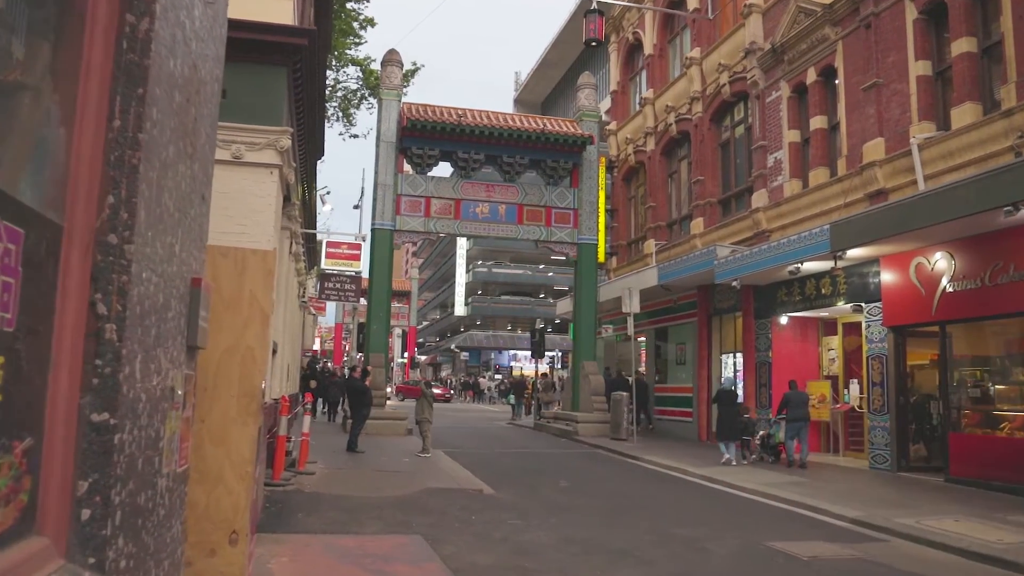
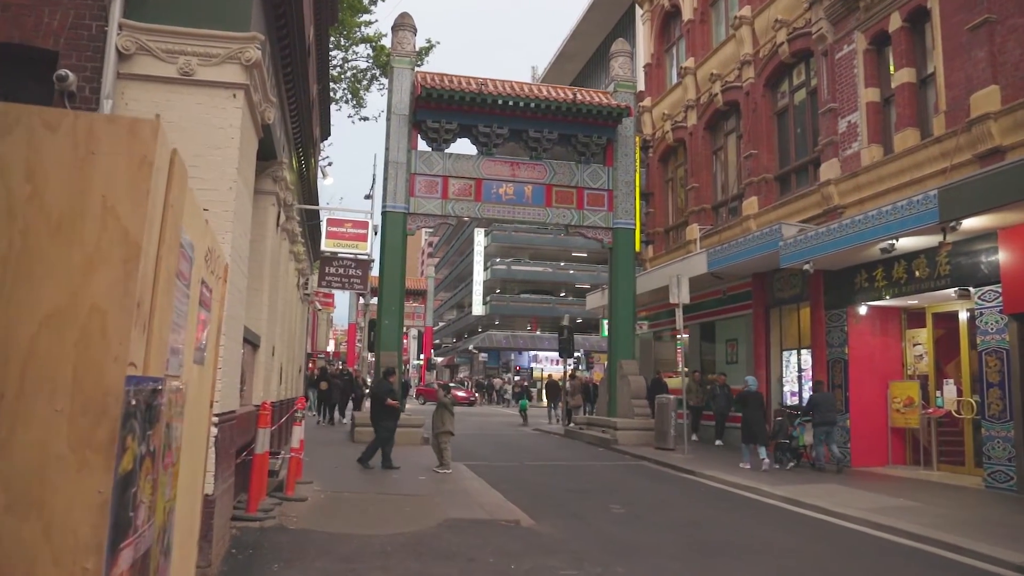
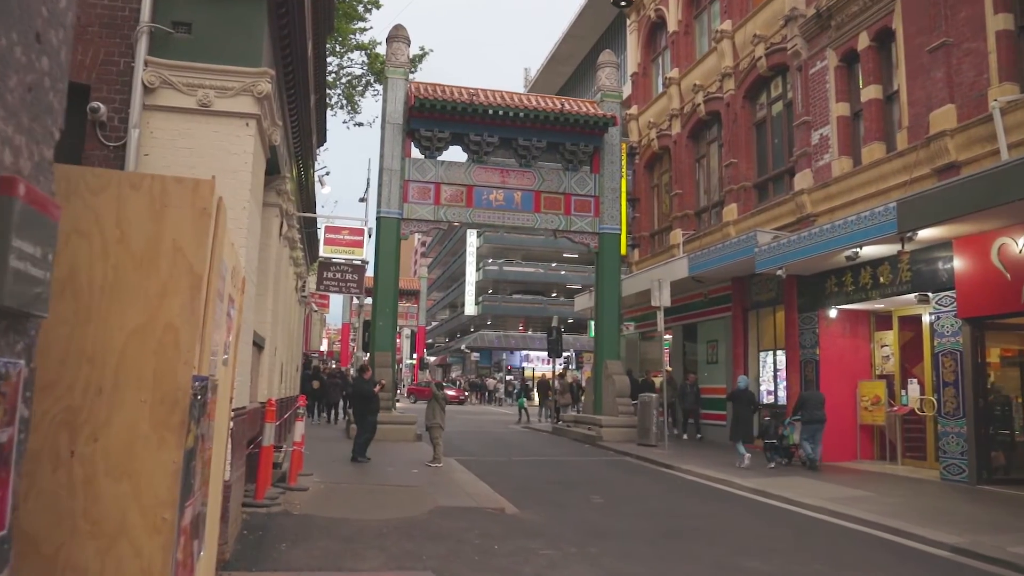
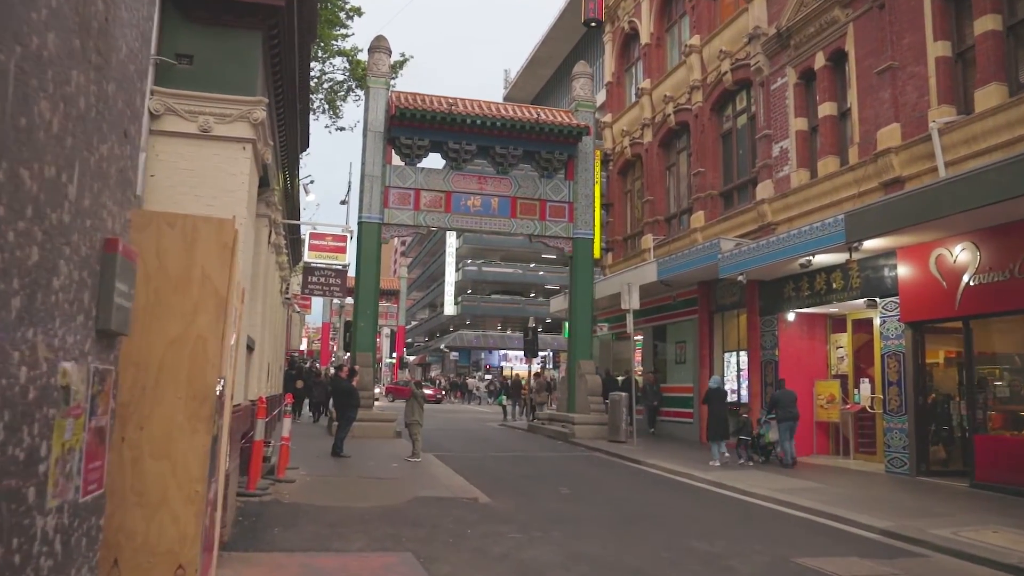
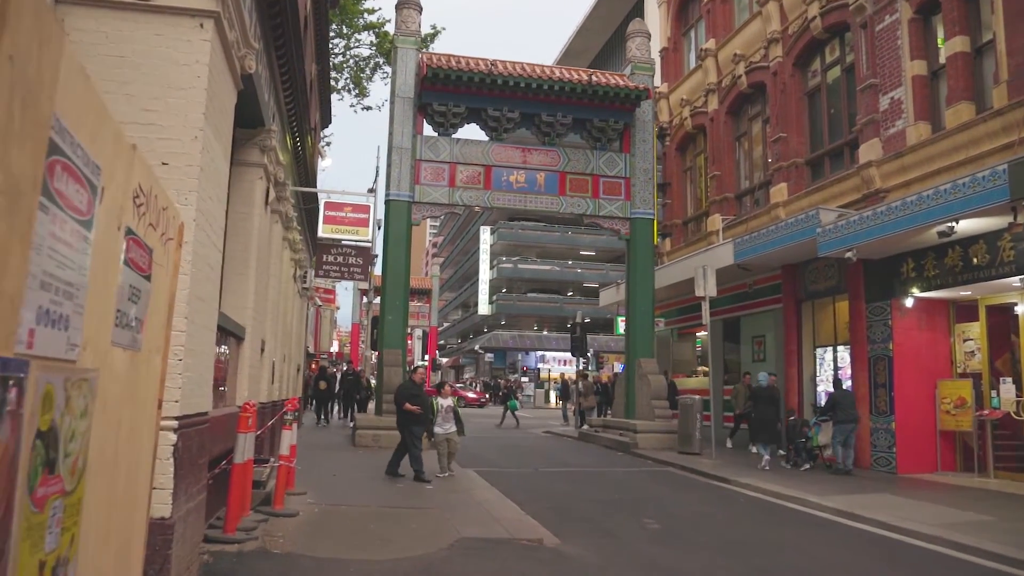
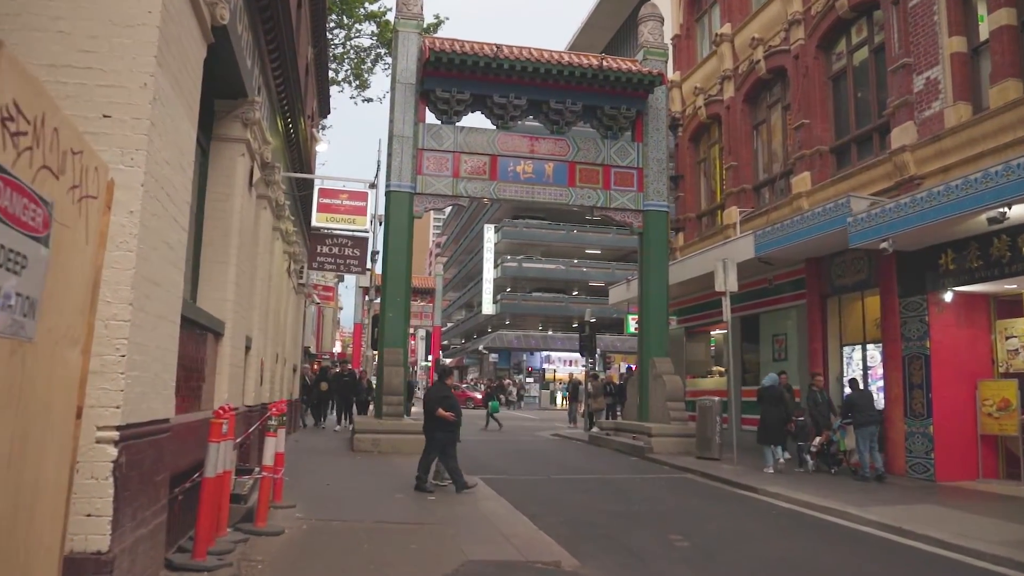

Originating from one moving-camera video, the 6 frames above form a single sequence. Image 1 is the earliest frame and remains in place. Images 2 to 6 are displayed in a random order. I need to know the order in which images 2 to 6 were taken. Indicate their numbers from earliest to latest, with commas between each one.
4, 3, 2, 5, 6
